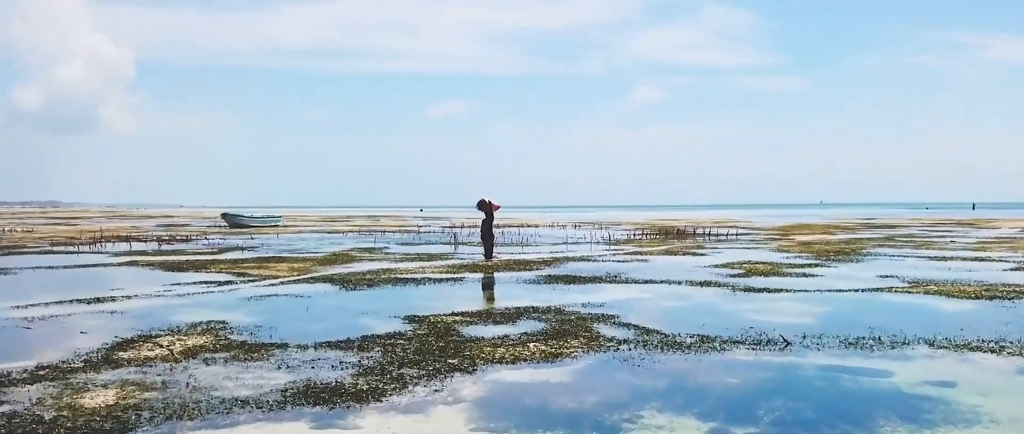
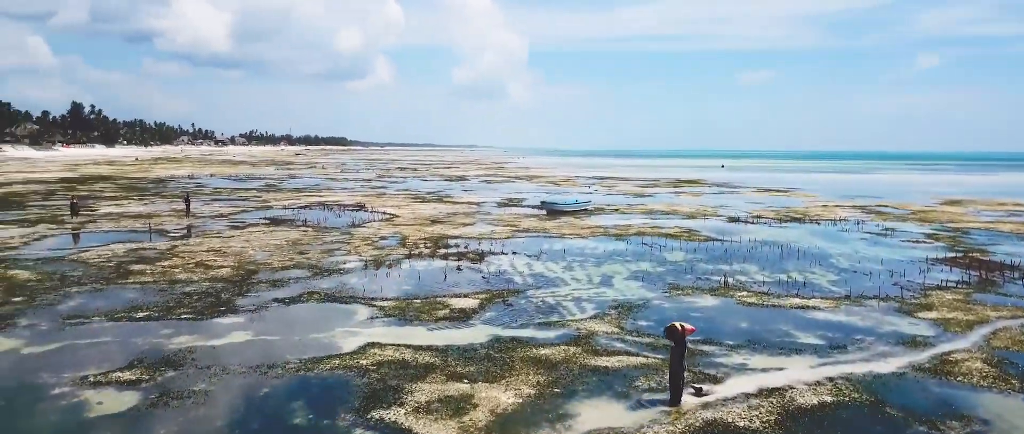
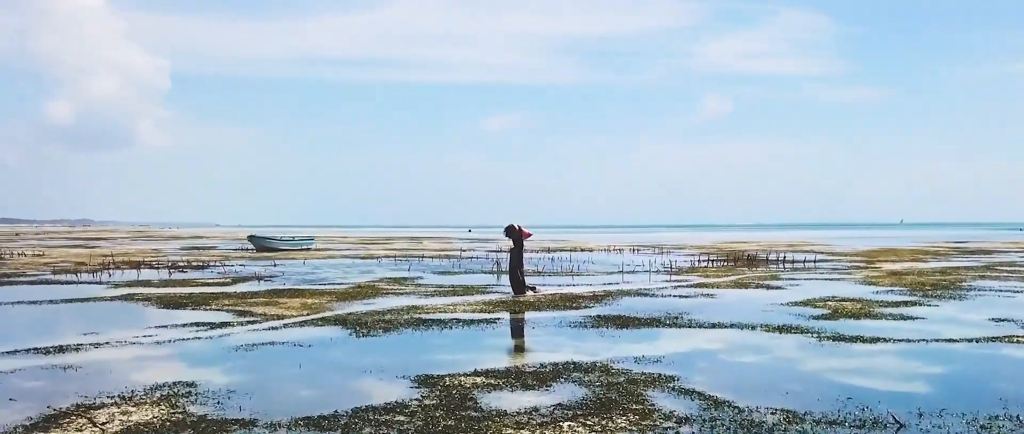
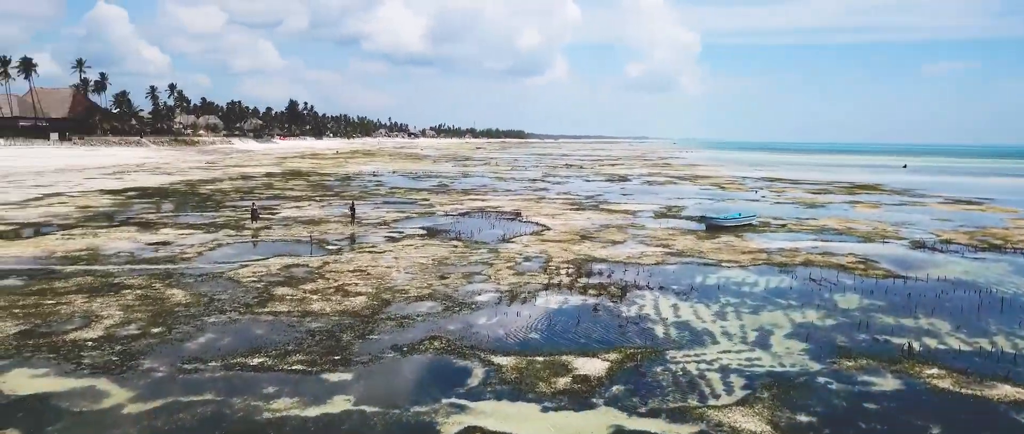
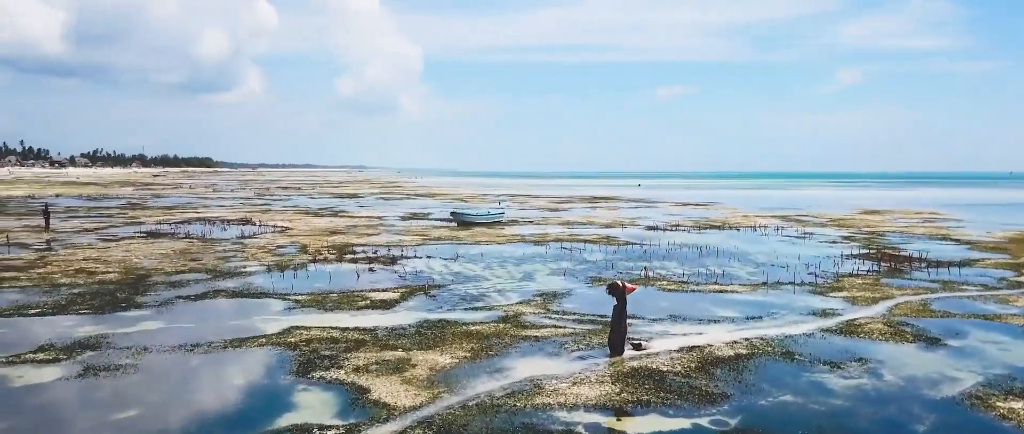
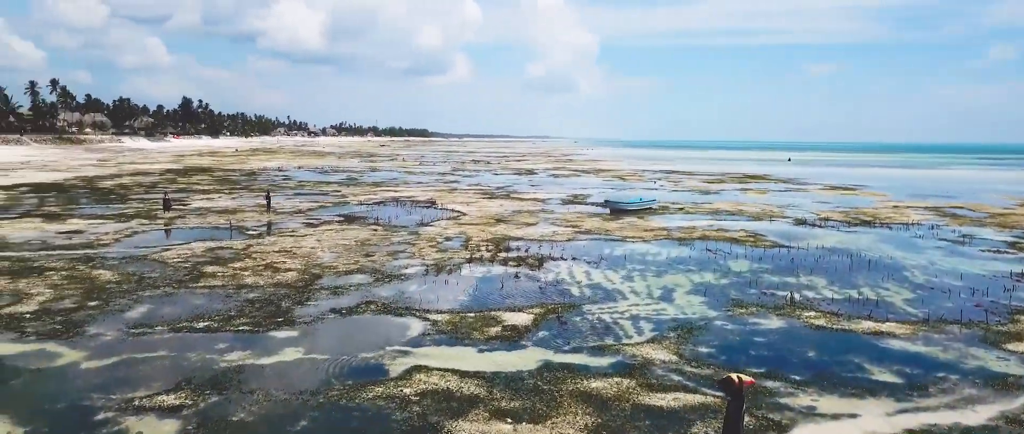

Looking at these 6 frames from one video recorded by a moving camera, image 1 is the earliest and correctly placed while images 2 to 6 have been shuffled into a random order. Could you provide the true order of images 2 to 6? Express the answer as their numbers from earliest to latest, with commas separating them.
3, 5, 2, 6, 4
